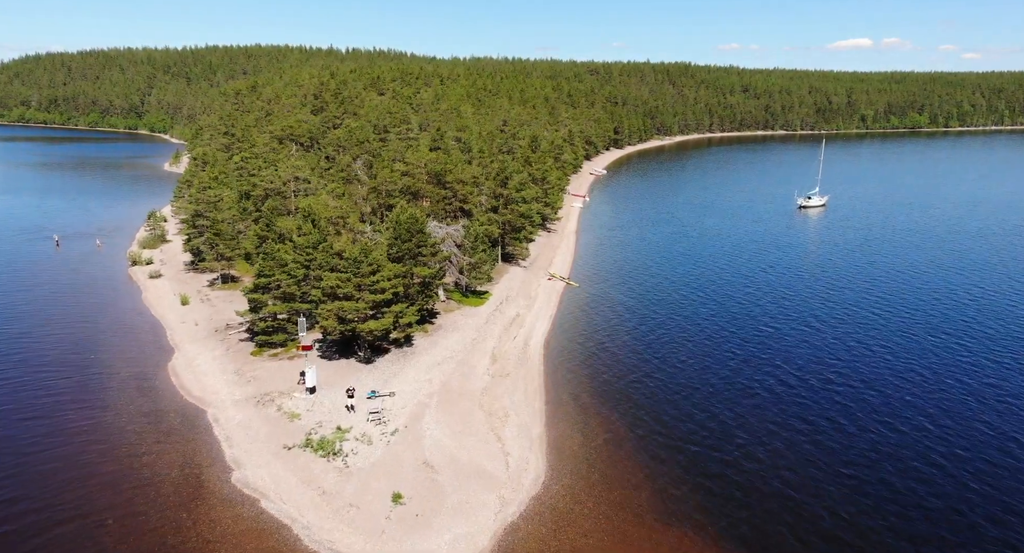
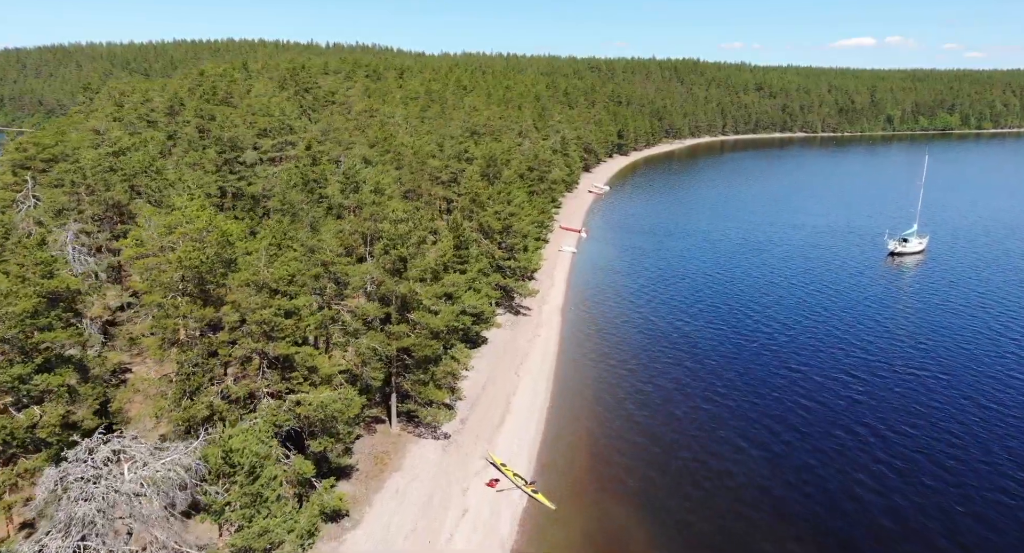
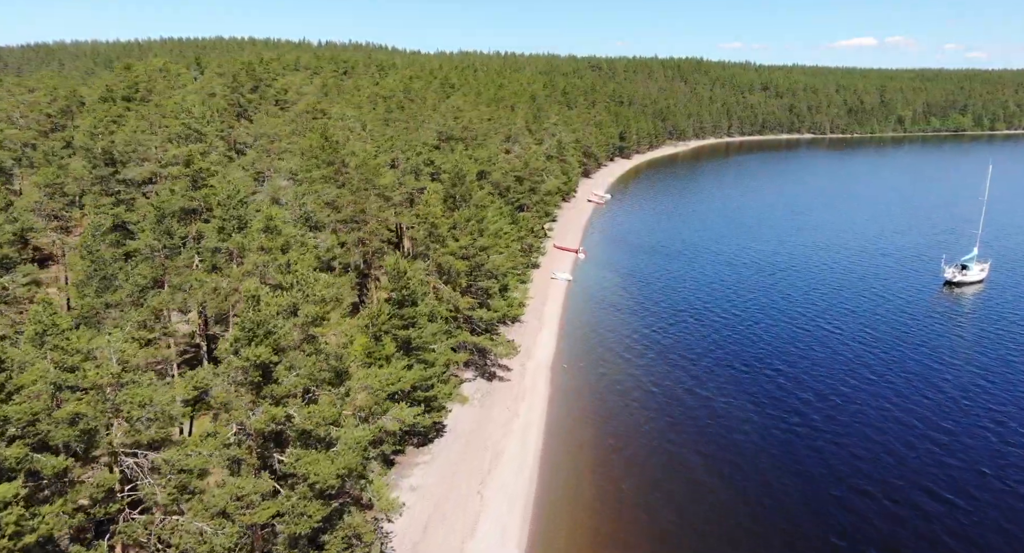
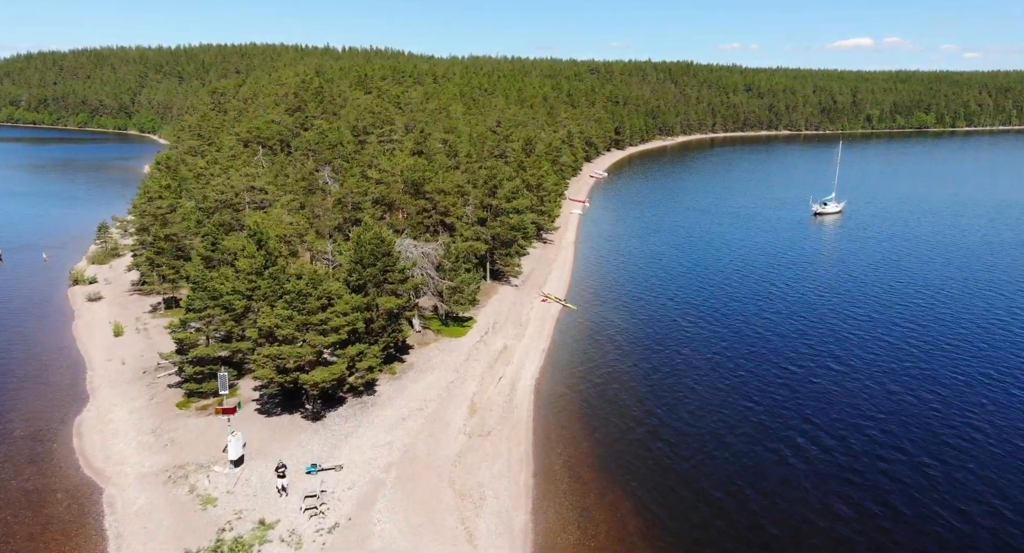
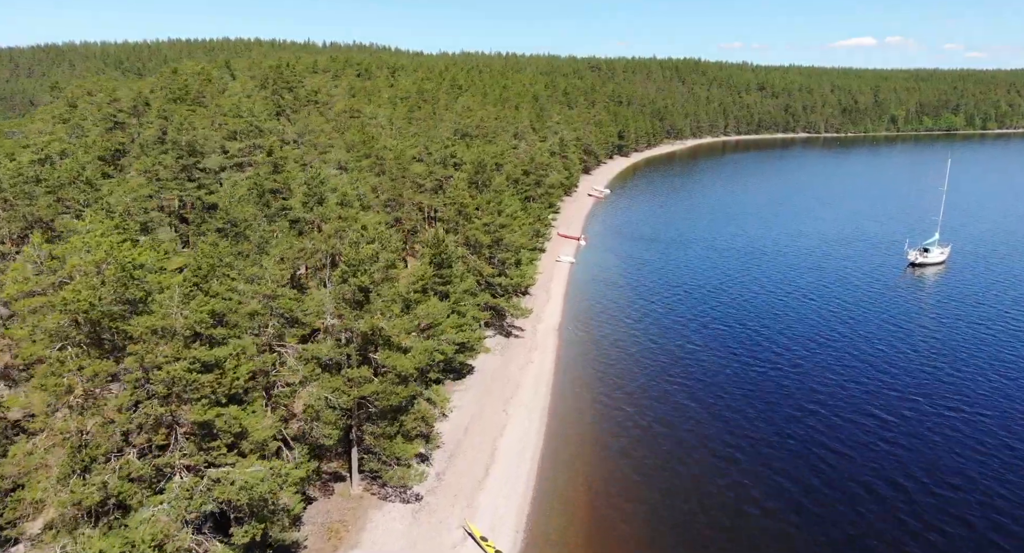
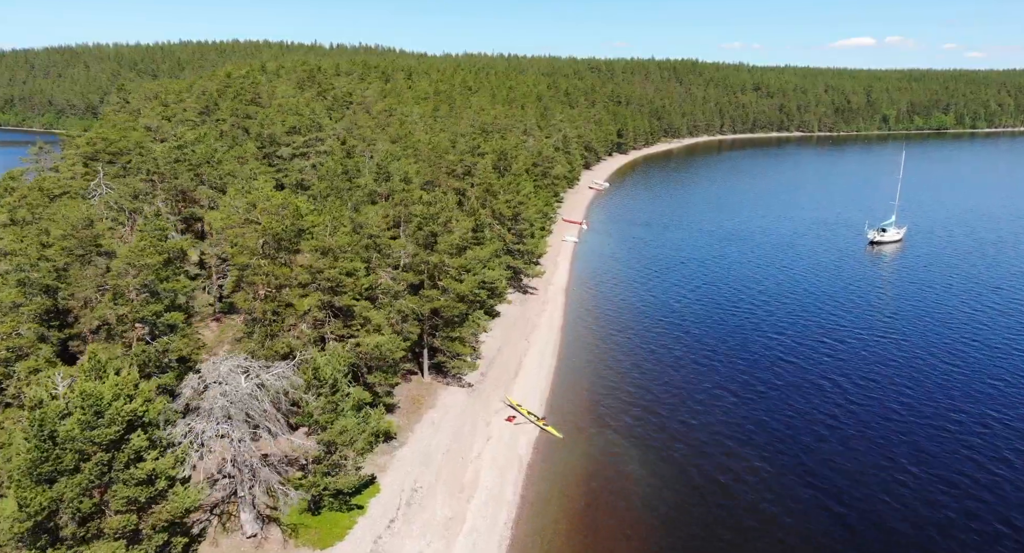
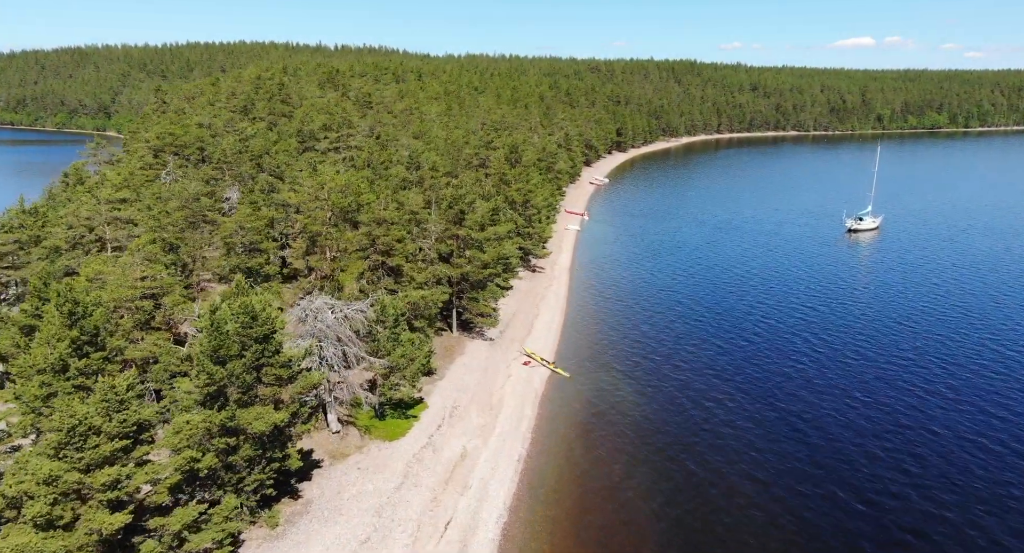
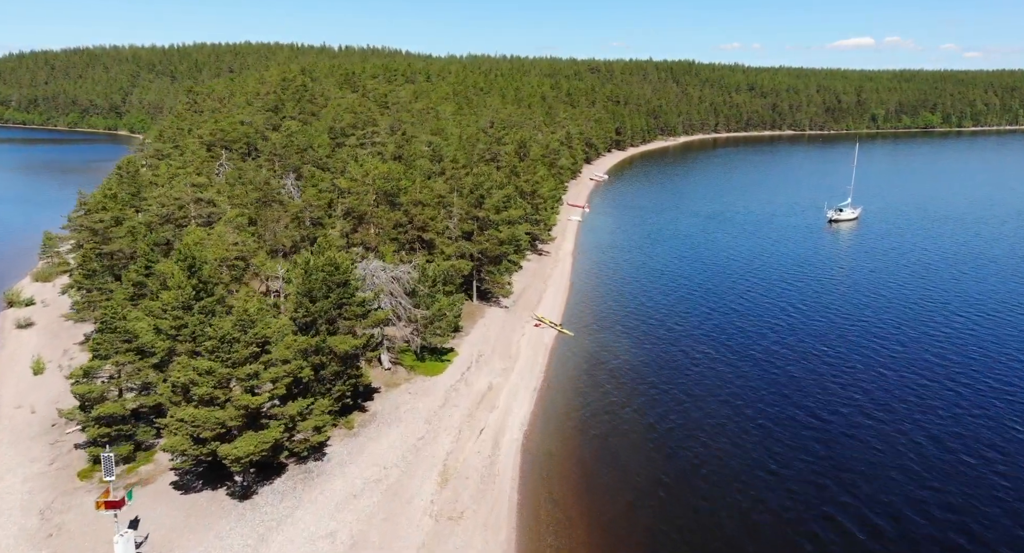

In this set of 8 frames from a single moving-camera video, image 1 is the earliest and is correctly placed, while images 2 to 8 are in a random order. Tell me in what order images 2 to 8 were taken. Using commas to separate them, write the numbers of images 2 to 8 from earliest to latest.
4, 8, 7, 6, 2, 5, 3
